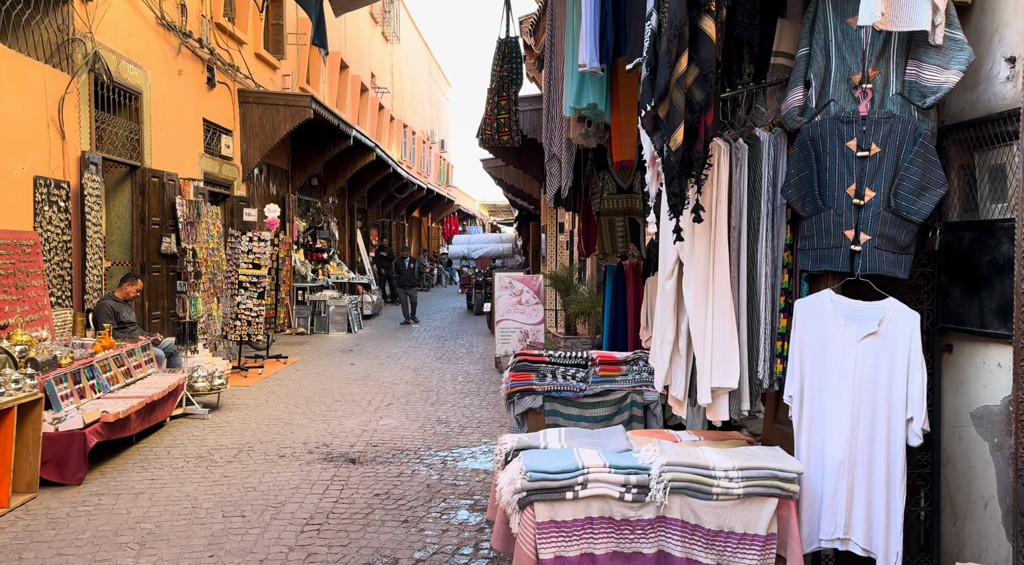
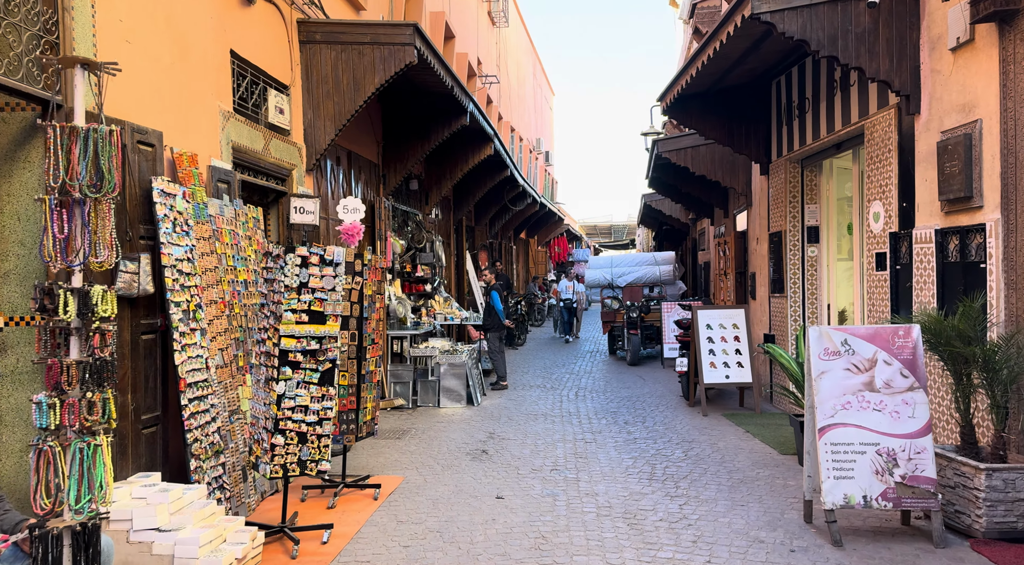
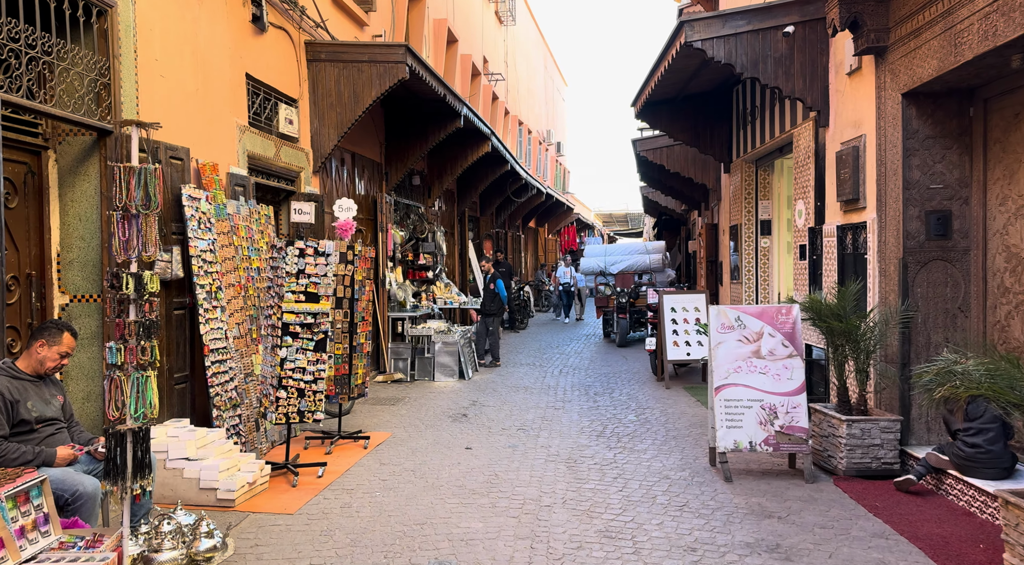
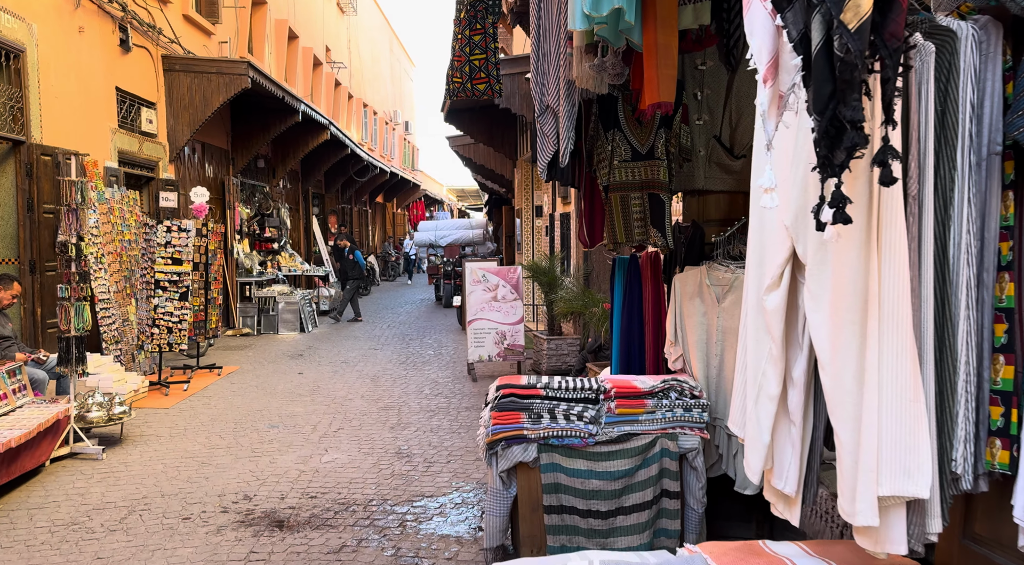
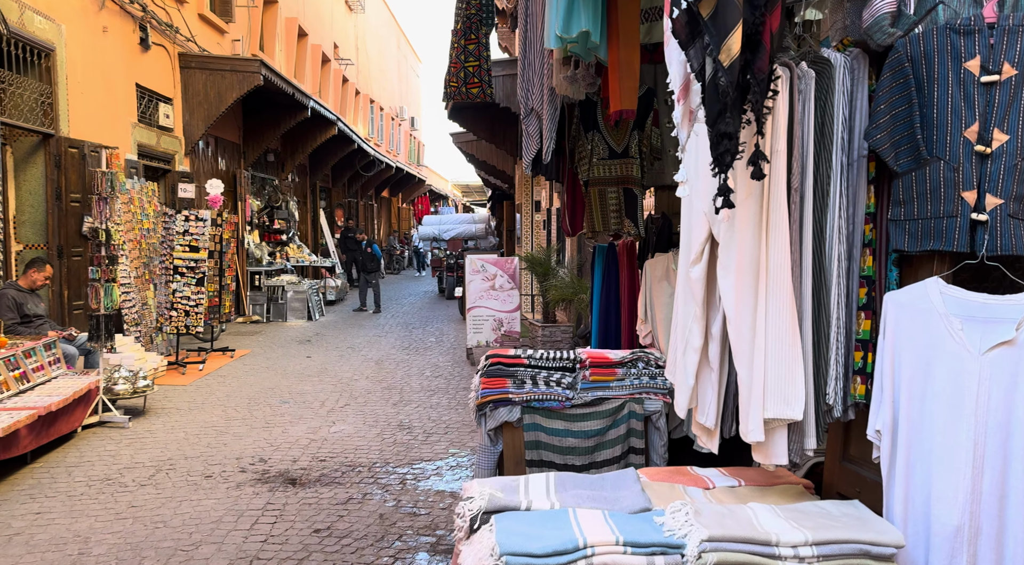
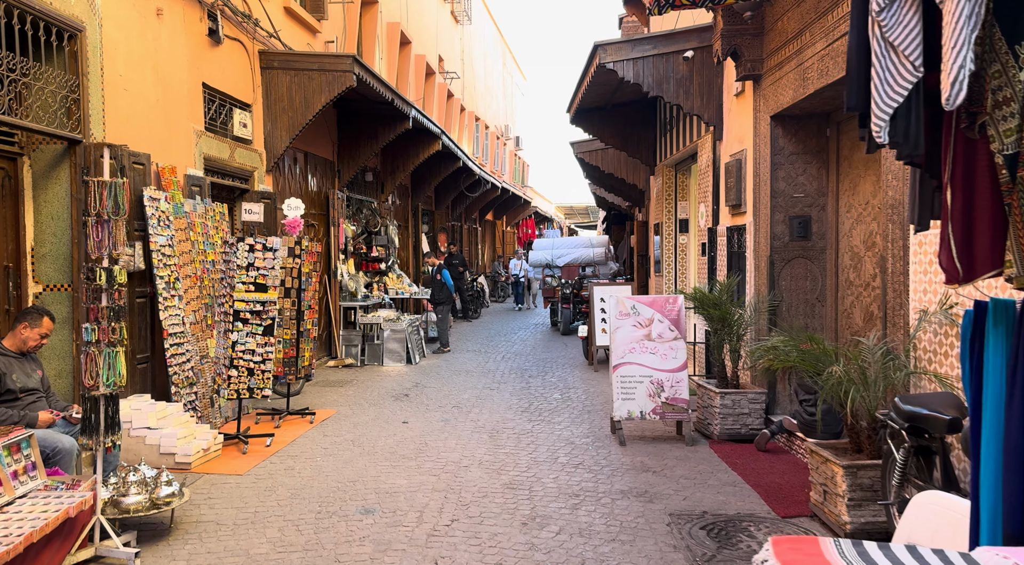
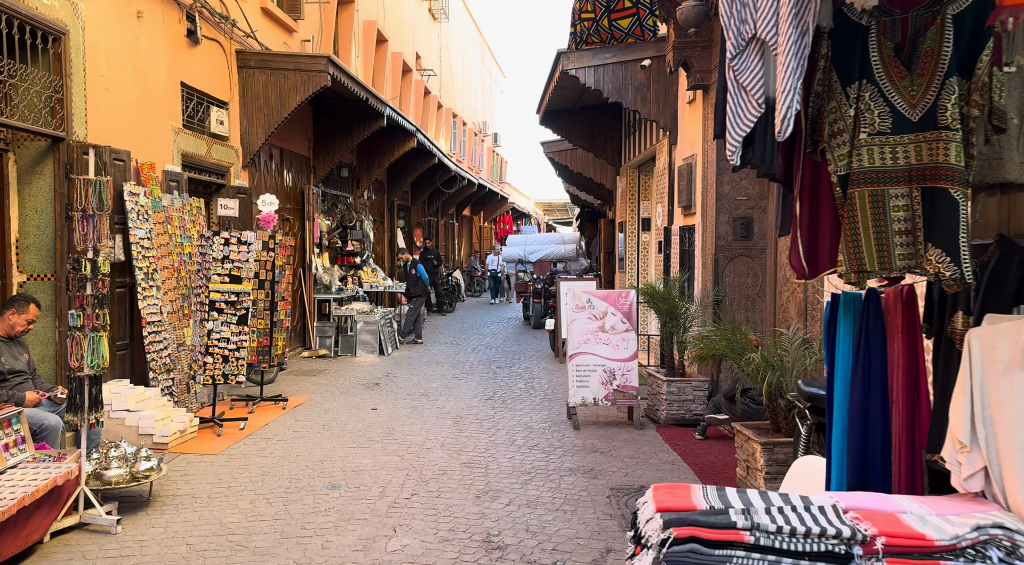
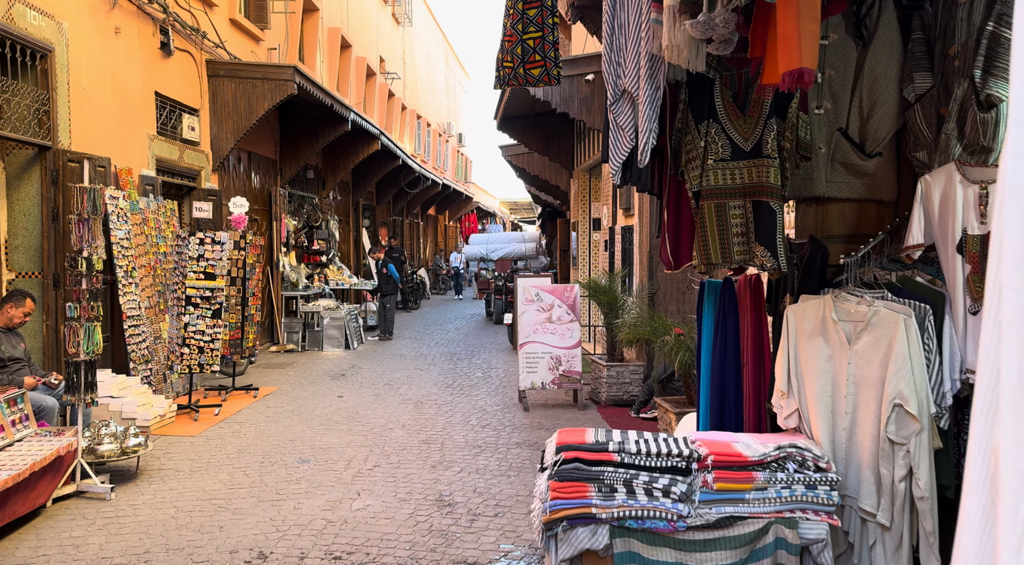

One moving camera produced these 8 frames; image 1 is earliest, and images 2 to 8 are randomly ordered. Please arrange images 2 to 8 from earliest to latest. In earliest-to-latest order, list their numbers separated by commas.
5, 4, 8, 7, 6, 3, 2
